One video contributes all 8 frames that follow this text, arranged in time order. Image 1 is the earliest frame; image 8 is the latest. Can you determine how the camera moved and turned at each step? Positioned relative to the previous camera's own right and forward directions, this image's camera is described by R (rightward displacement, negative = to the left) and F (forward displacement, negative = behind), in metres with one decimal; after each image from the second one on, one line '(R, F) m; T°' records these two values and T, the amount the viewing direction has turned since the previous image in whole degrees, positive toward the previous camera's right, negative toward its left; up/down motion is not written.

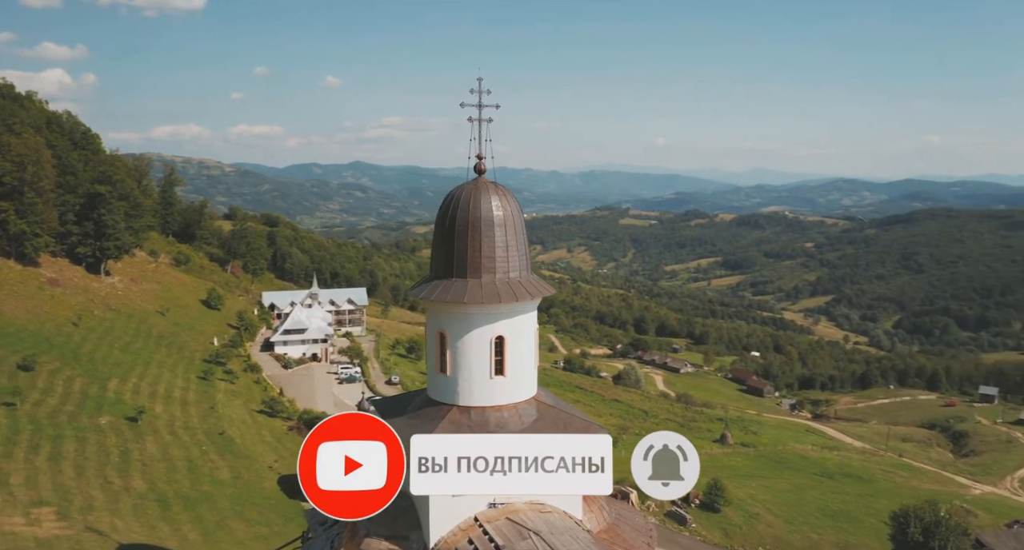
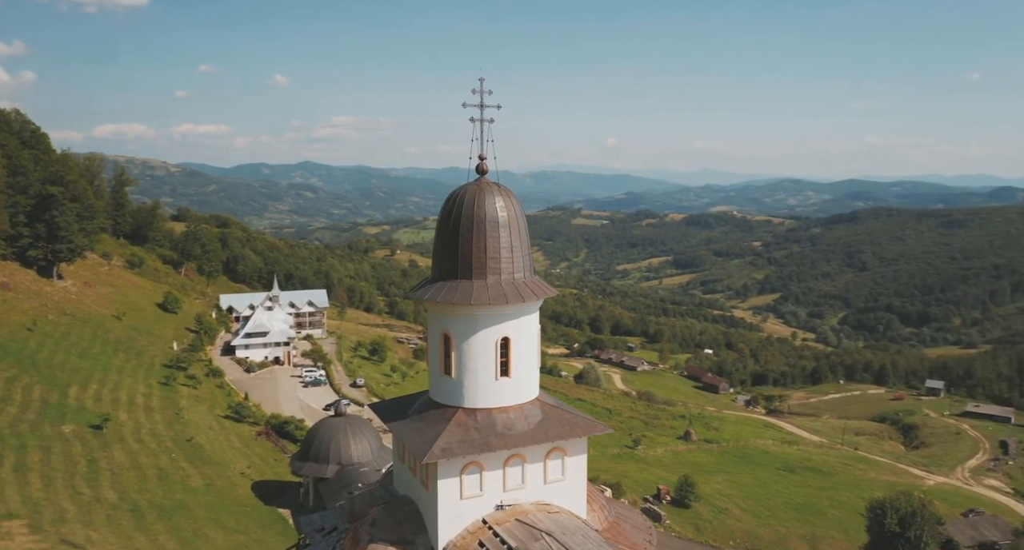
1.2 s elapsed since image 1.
(-1.4, +0.1) m; +3°
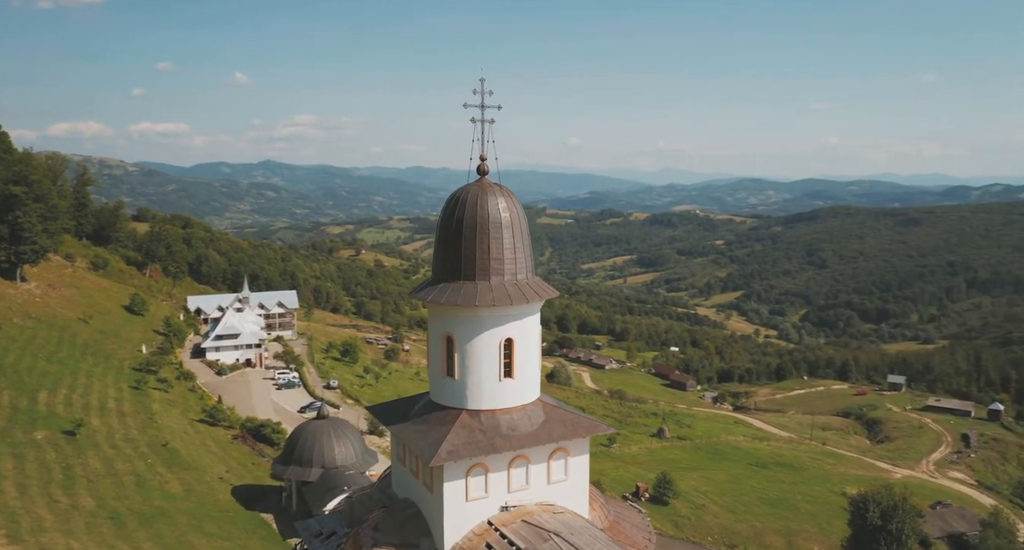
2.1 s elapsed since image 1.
(-1.0, +0.1) m; +2°
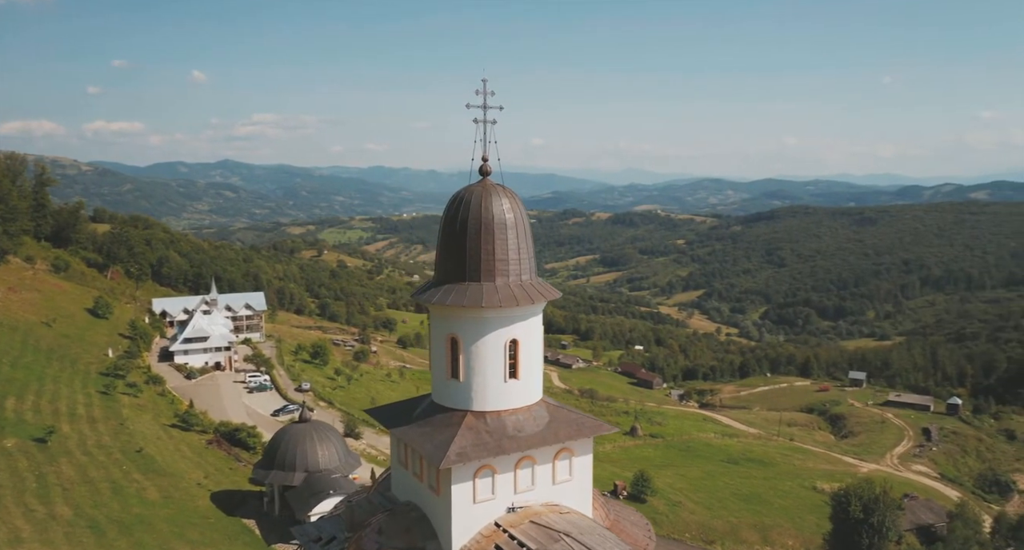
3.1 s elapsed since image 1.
(-1.1, +0.1) m; +3°
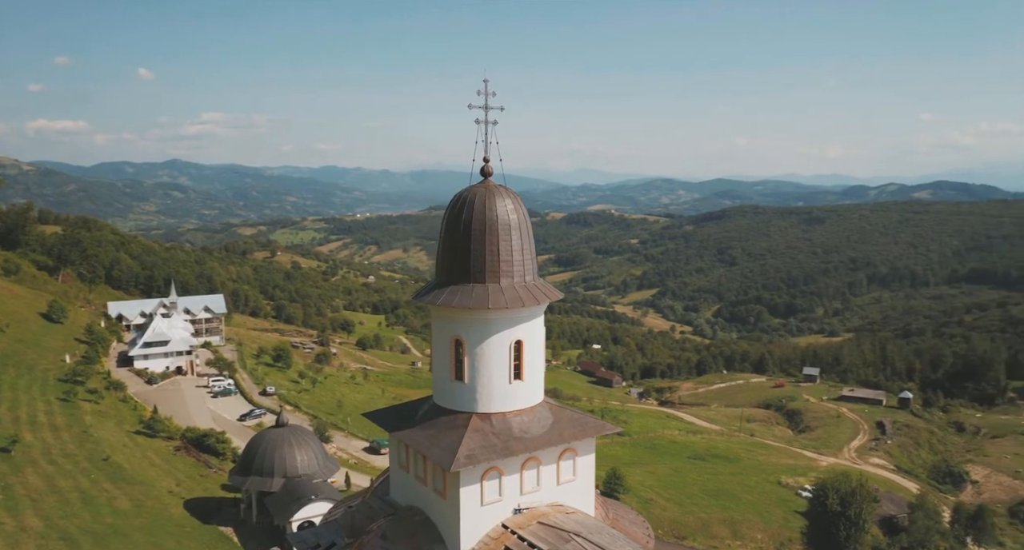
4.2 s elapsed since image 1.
(-1.3, +0.1) m; +3°
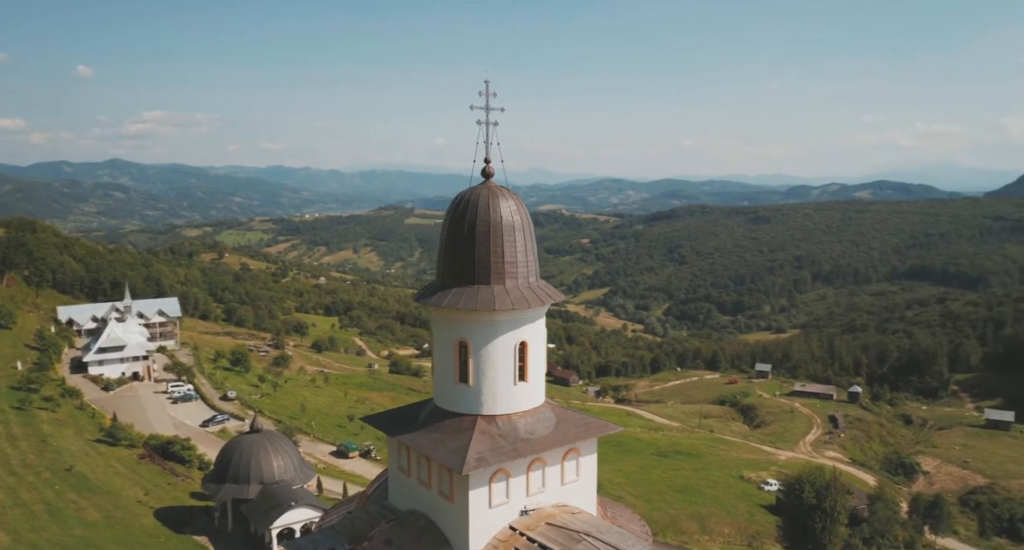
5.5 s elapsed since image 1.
(-1.4, 0.0) m; +3°
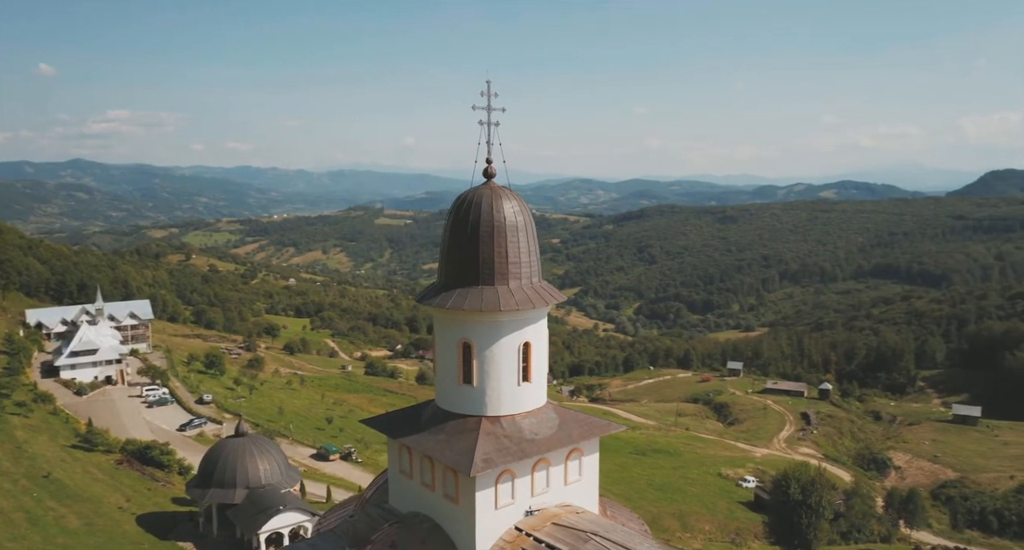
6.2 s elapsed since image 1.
(-0.8, 0.0) m; +2°
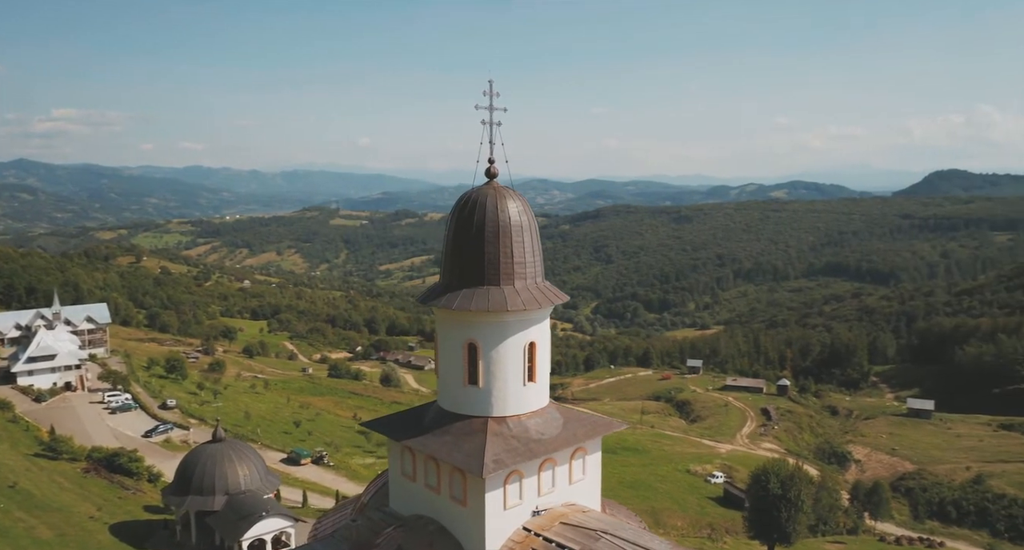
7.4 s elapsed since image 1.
(-1.2, 0.0) m; +3°
